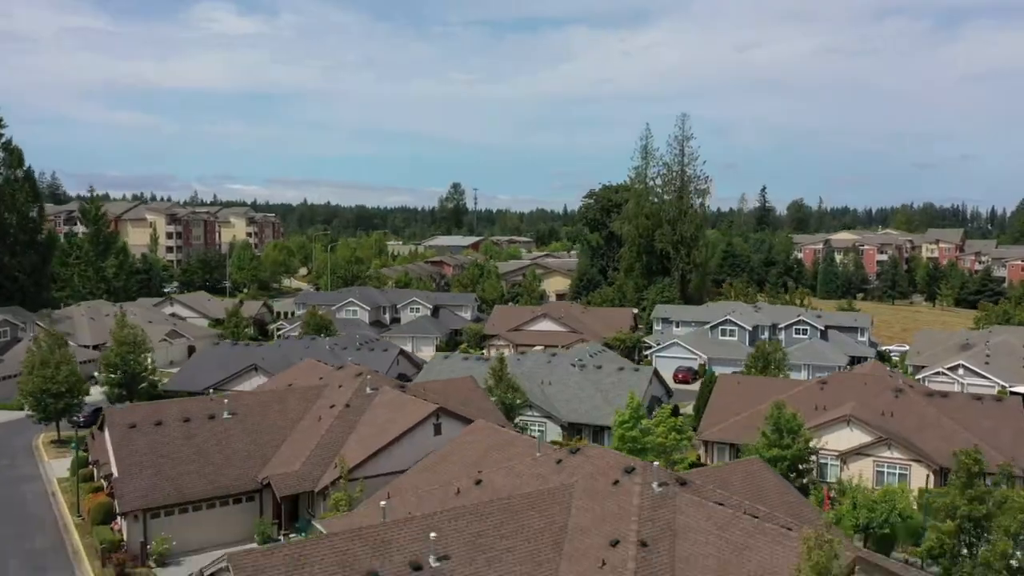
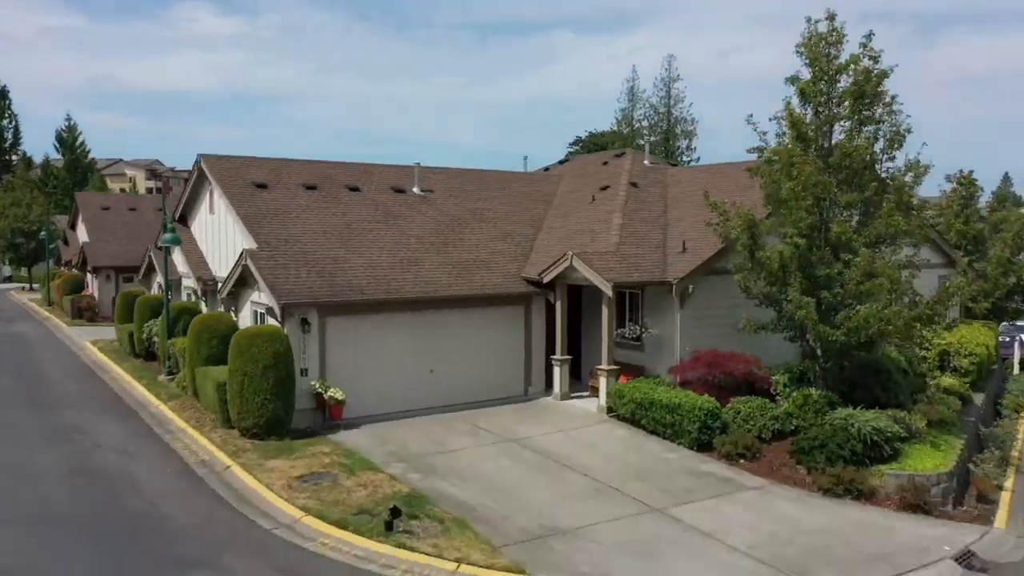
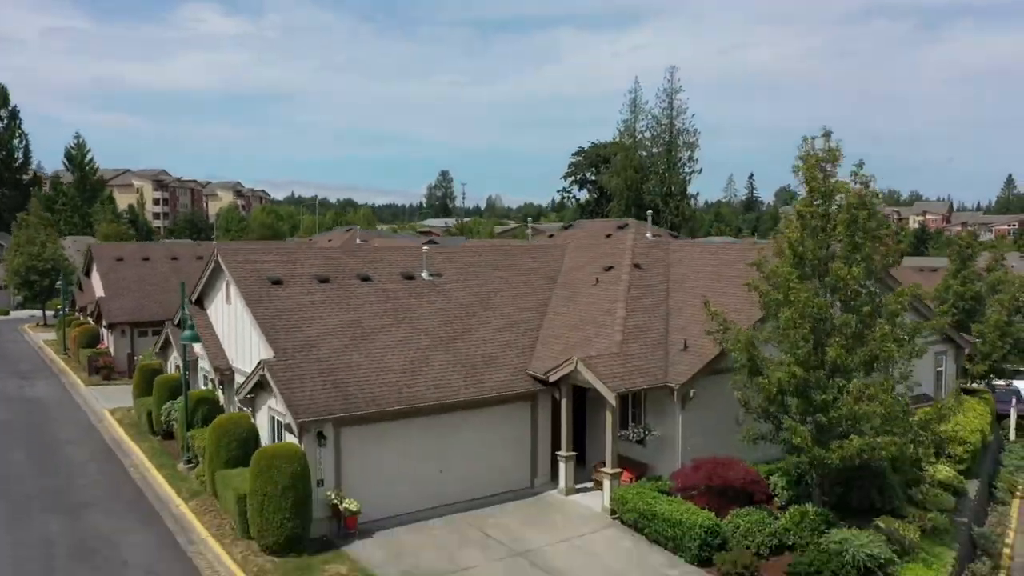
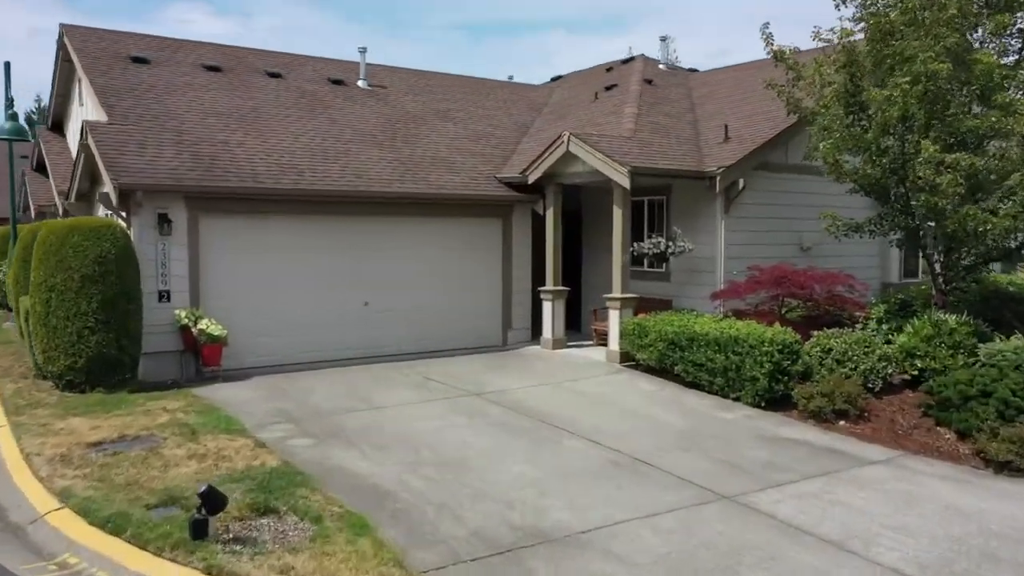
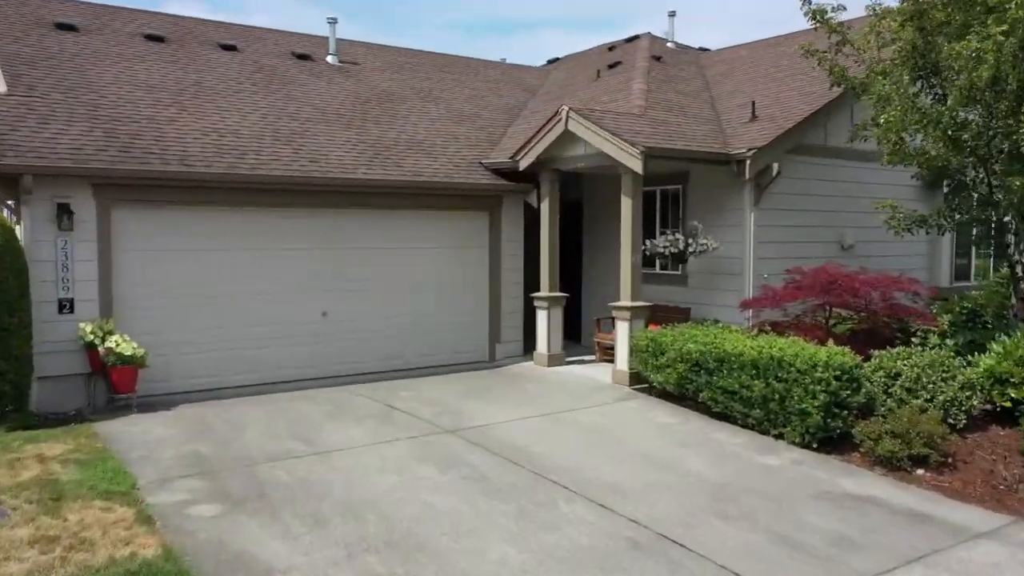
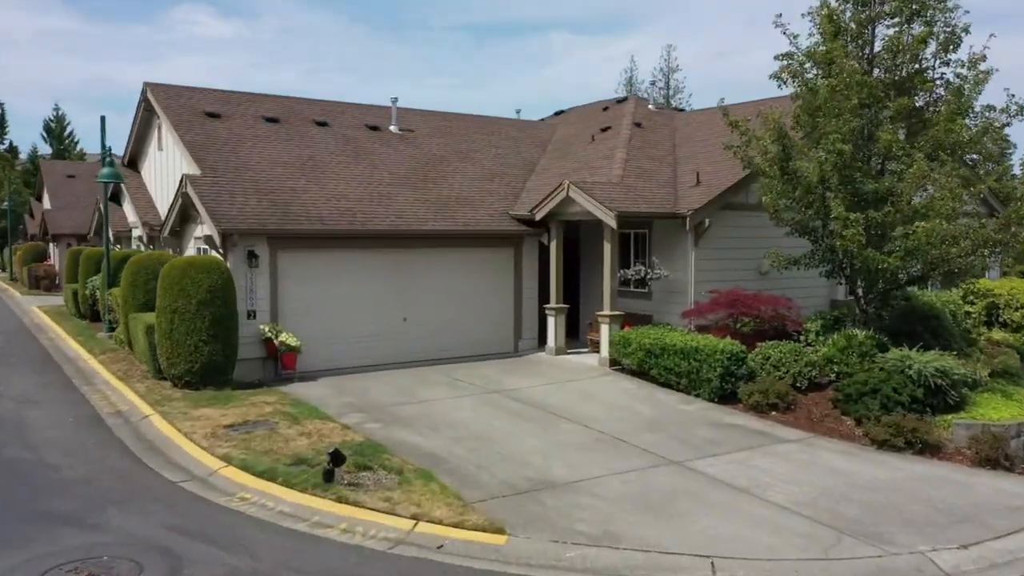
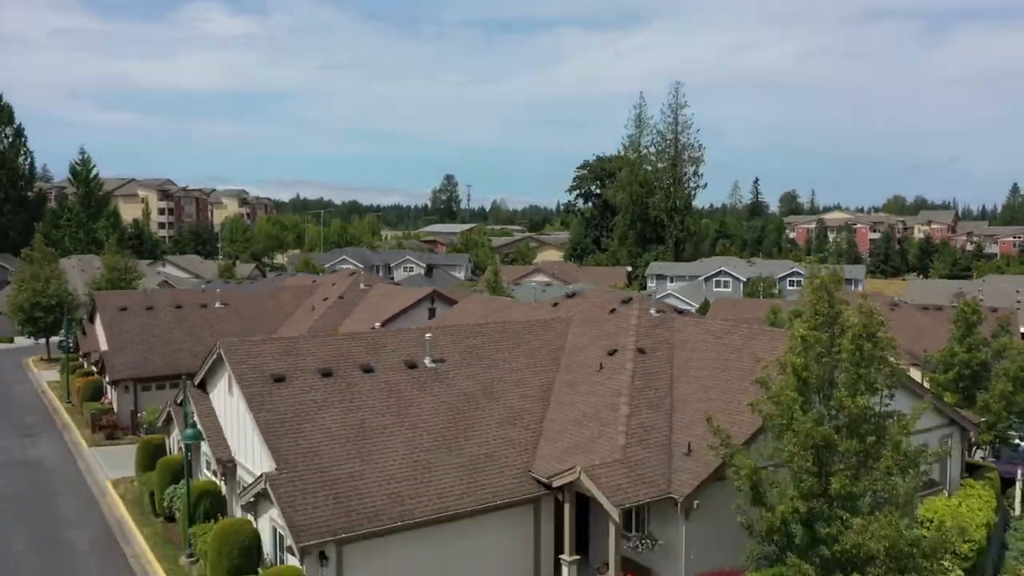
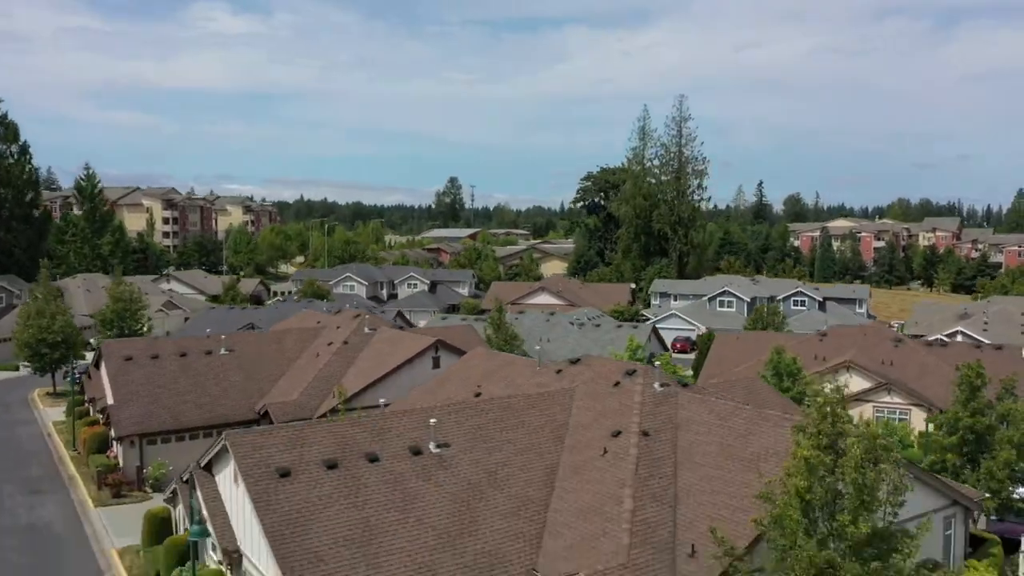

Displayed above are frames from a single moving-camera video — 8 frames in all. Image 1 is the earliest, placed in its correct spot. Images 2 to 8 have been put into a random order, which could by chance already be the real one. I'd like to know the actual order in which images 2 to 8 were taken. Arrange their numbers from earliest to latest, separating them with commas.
8, 7, 3, 2, 6, 4, 5
